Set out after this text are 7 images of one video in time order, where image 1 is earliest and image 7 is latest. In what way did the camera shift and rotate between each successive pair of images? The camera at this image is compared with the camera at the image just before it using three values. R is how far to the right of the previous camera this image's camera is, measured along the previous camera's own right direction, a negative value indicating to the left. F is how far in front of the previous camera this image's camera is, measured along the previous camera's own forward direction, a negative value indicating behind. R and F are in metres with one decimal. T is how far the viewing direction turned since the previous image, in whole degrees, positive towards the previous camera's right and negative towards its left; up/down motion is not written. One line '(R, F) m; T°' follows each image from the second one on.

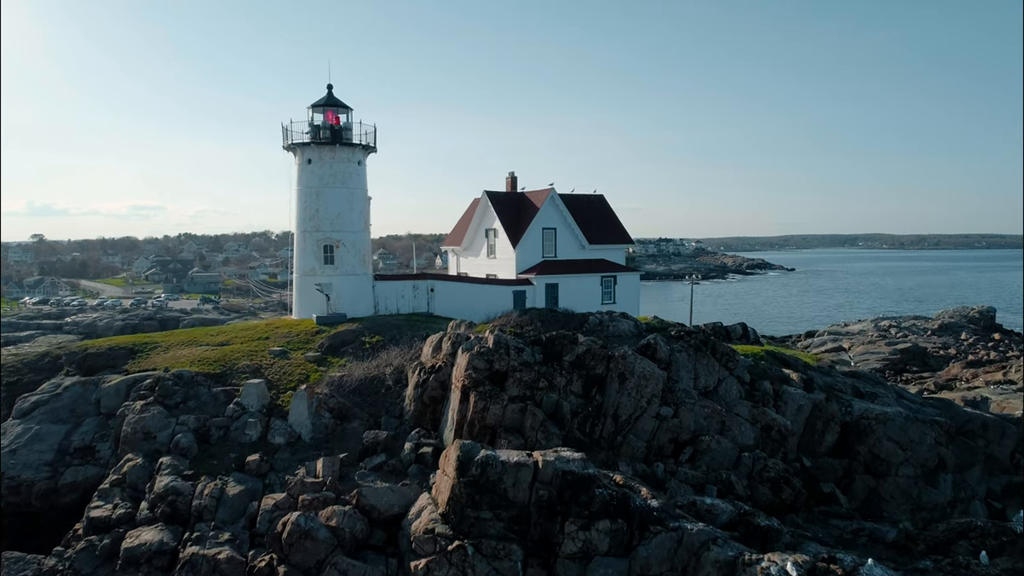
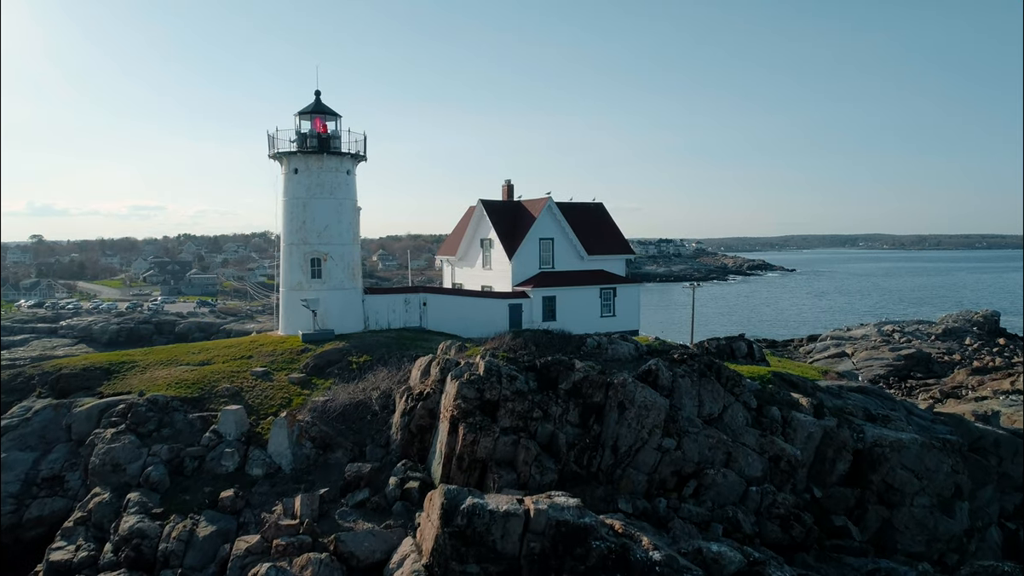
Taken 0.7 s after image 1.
(+0.2, +1.0) m; 0°
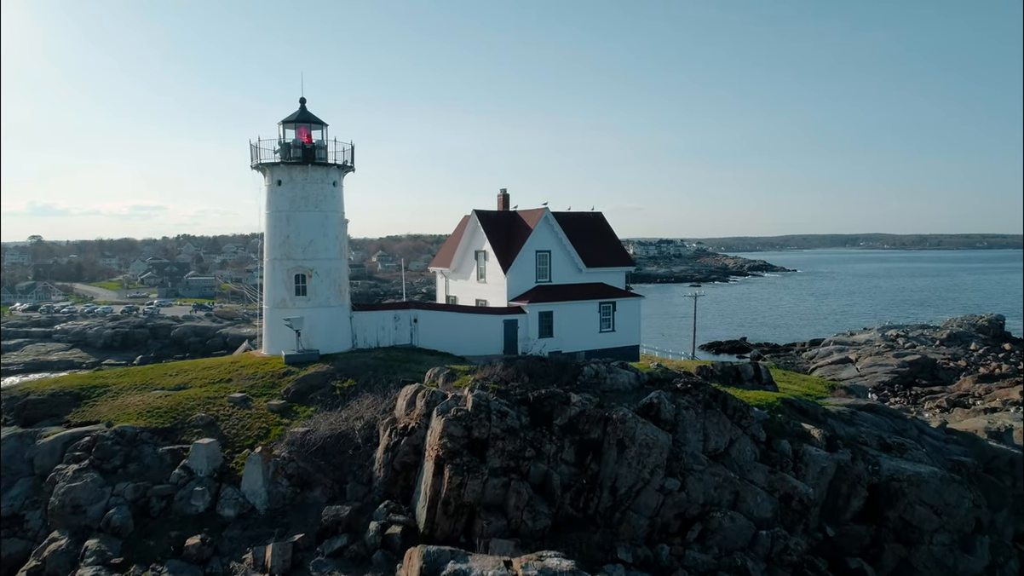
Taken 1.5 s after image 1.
(+0.2, +1.1) m; 0°
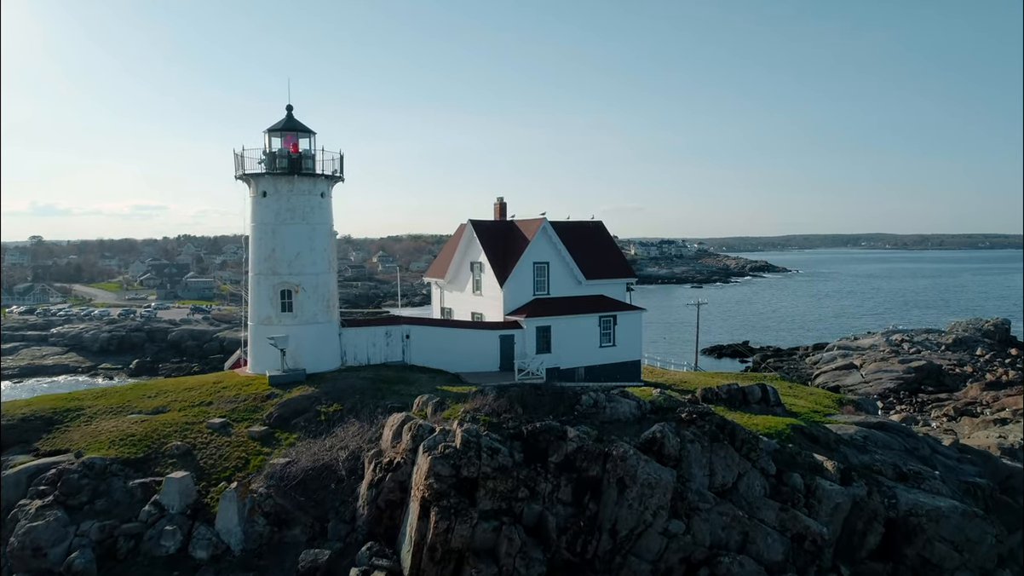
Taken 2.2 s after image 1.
(+0.2, +1.0) m; 0°
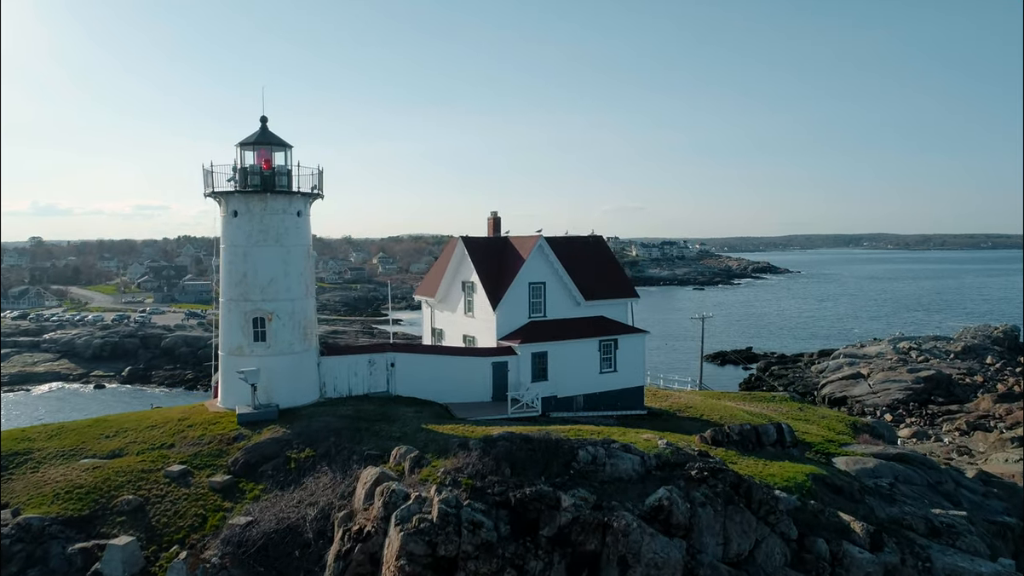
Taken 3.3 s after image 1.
(+0.3, +1.8) m; 0°
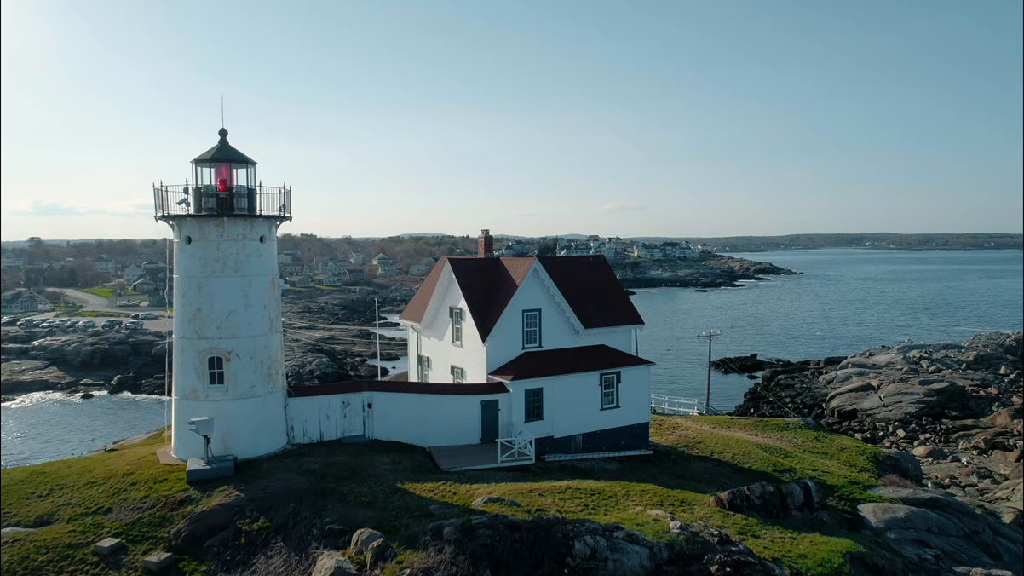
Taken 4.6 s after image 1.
(+0.3, +2.3) m; 0°
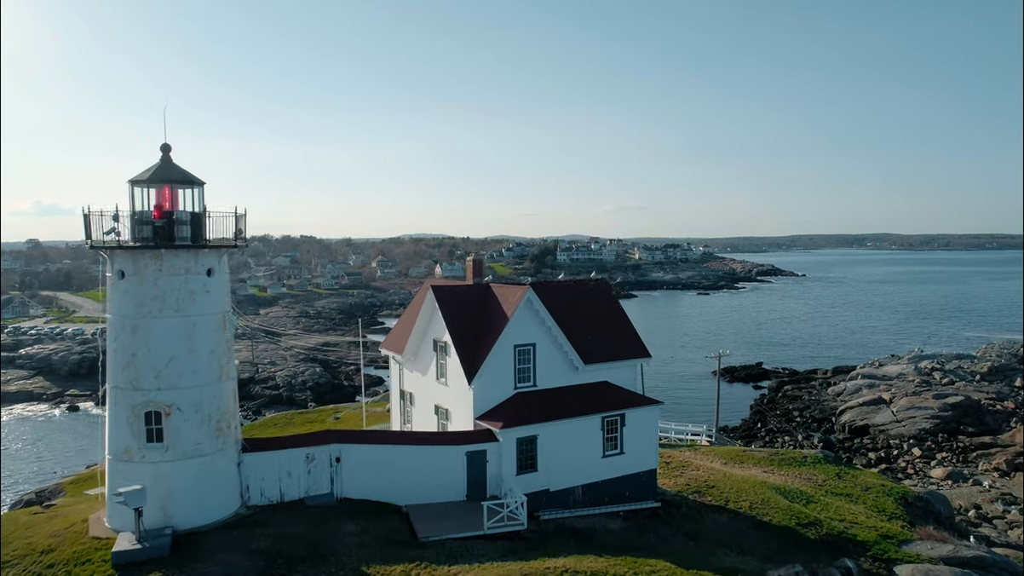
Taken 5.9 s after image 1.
(+0.3, +2.6) m; 0°
